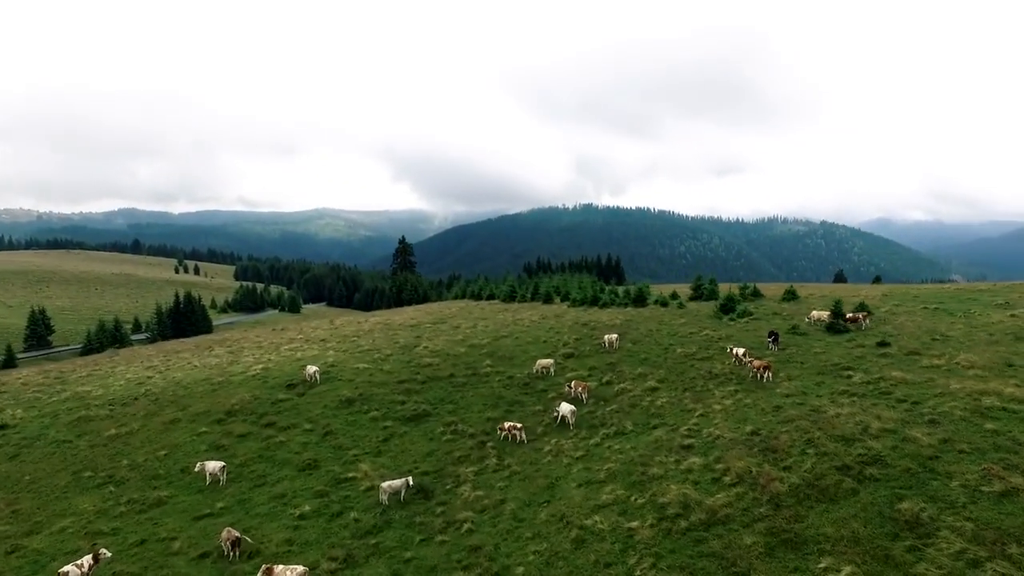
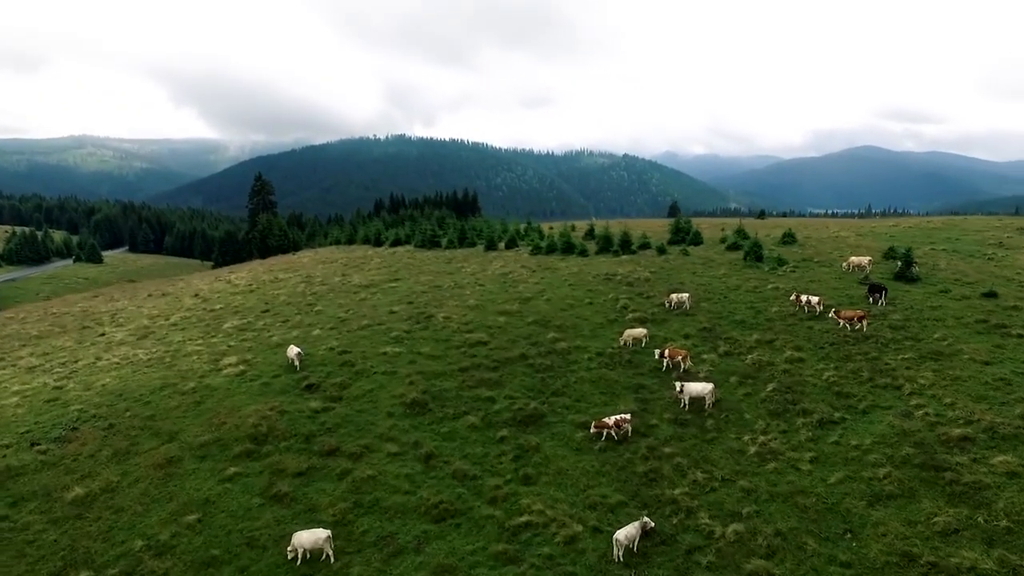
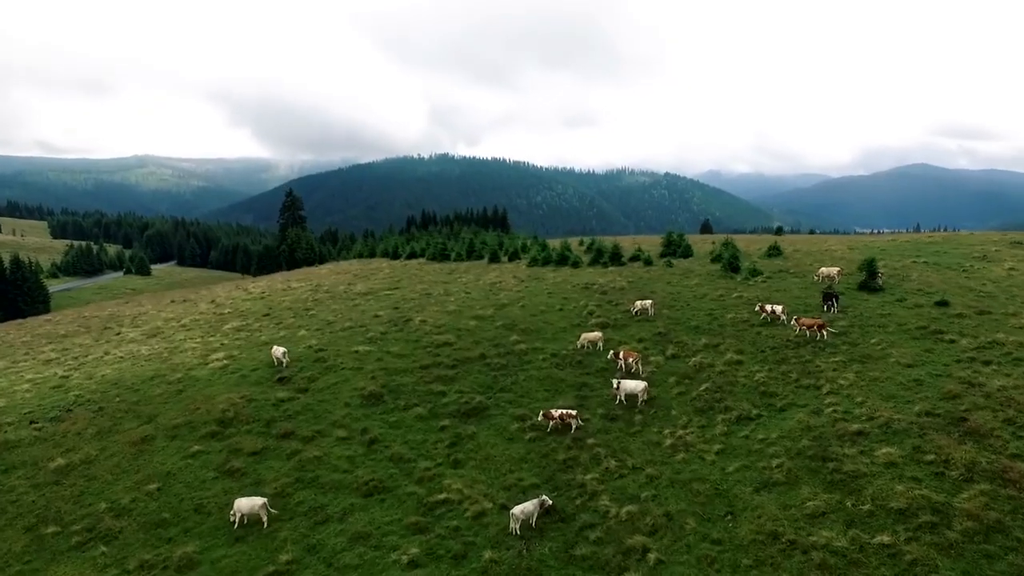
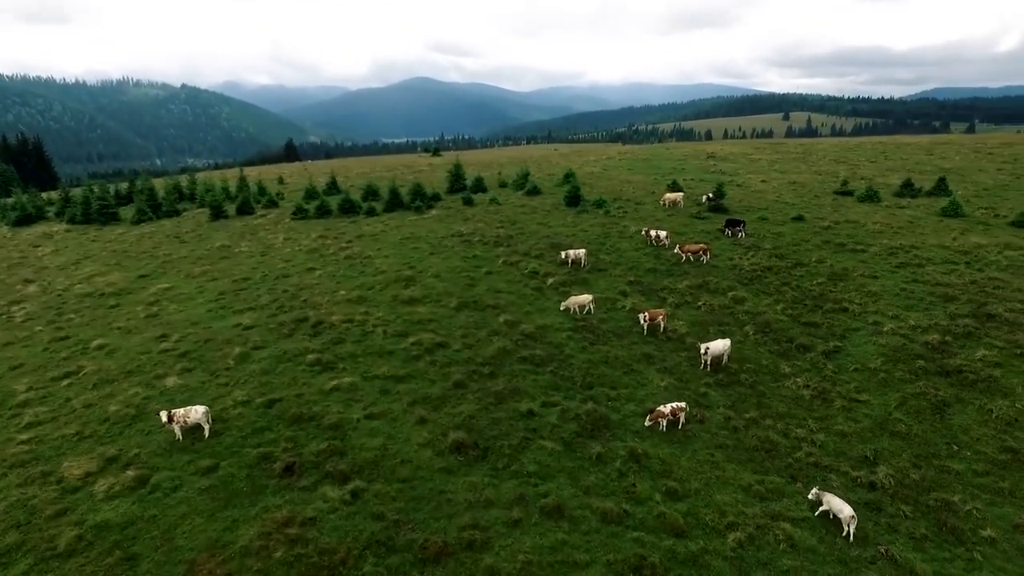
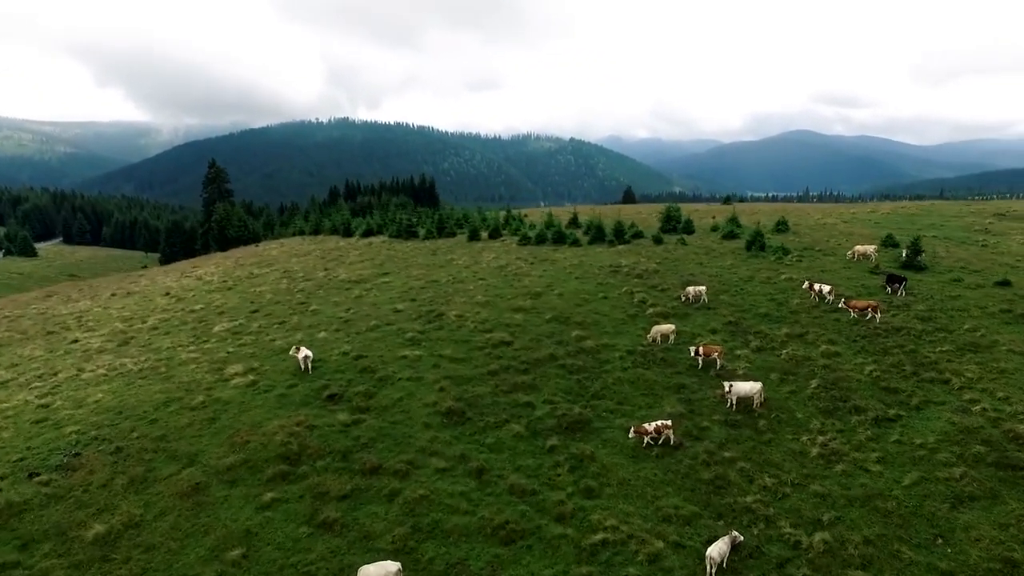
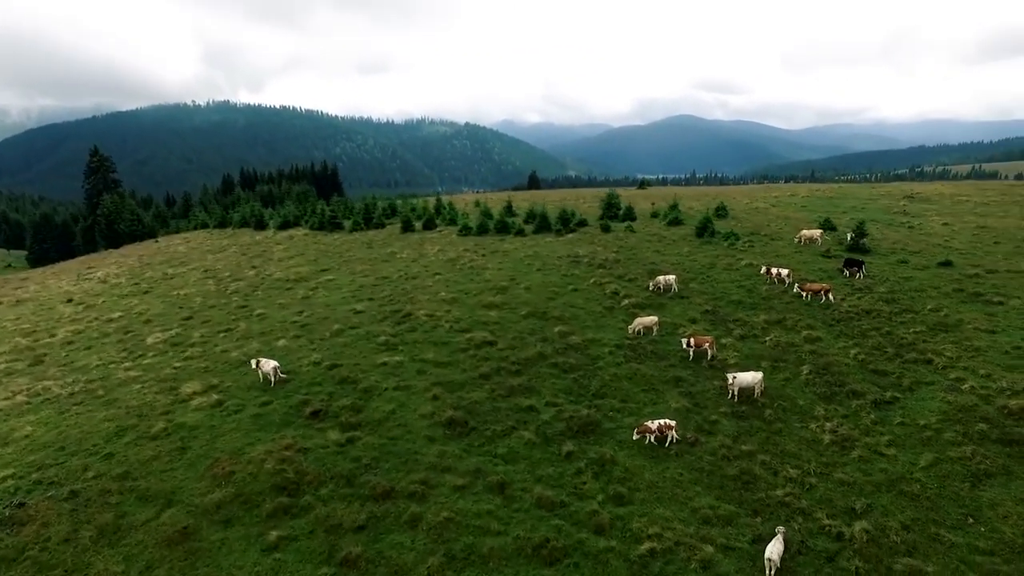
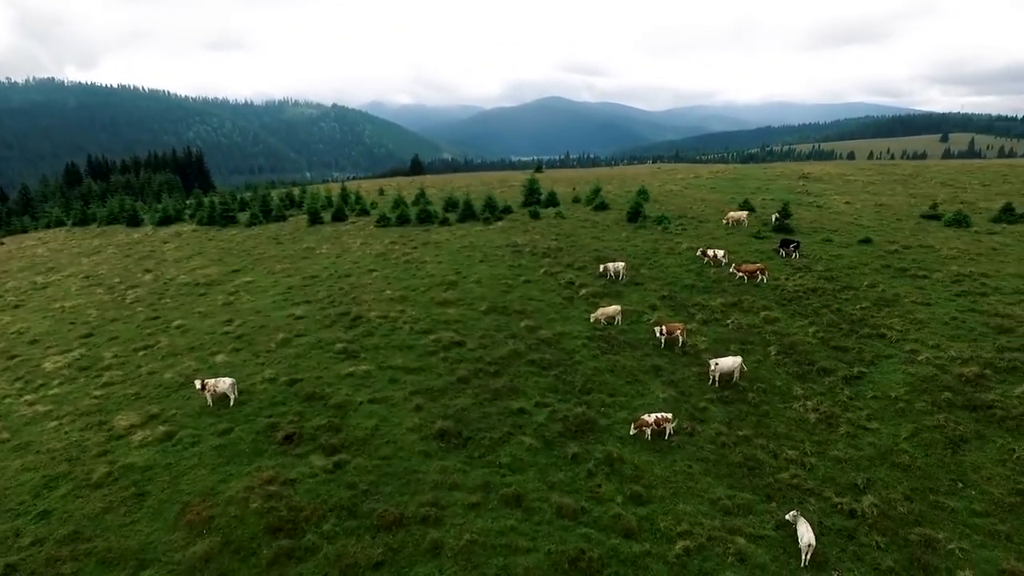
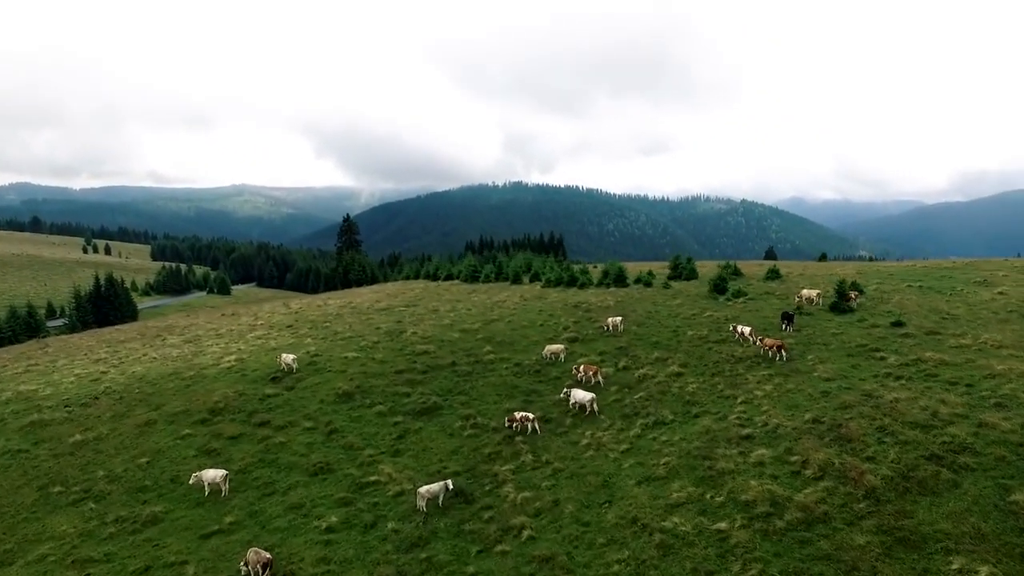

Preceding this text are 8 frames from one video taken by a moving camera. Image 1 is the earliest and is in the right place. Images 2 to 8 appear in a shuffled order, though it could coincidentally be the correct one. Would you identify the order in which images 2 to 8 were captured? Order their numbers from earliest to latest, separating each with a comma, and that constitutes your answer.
8, 3, 2, 5, 6, 7, 4
